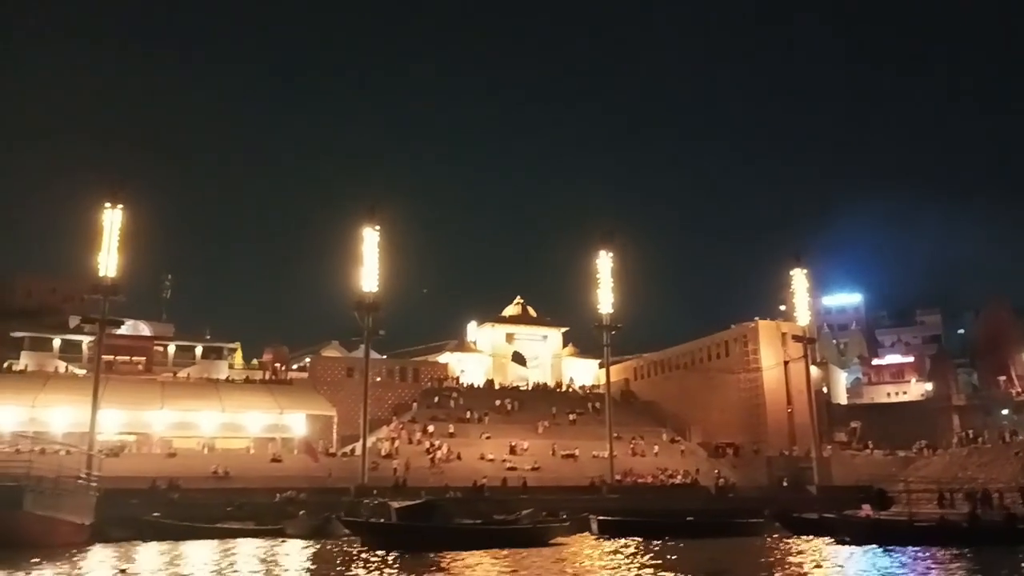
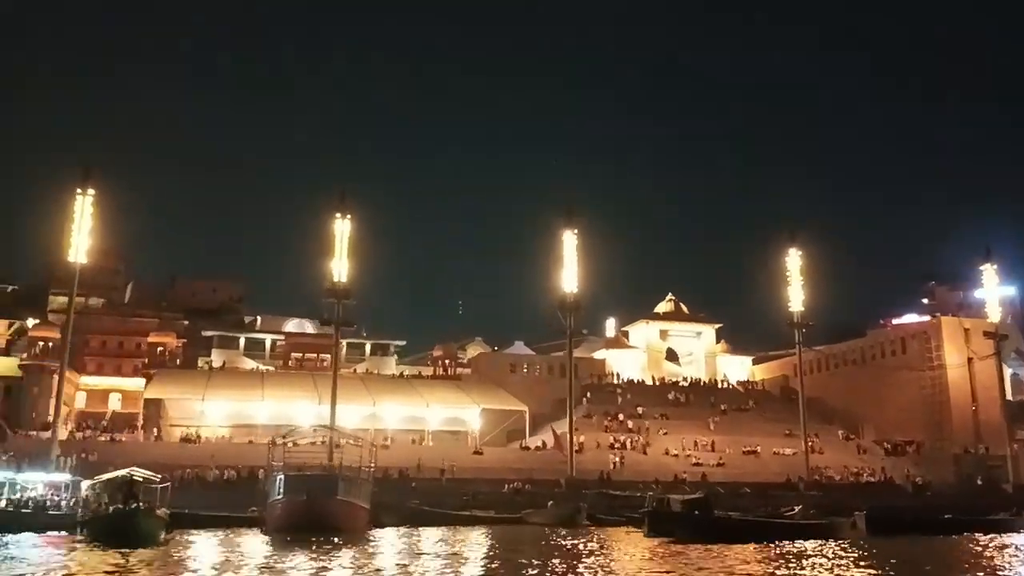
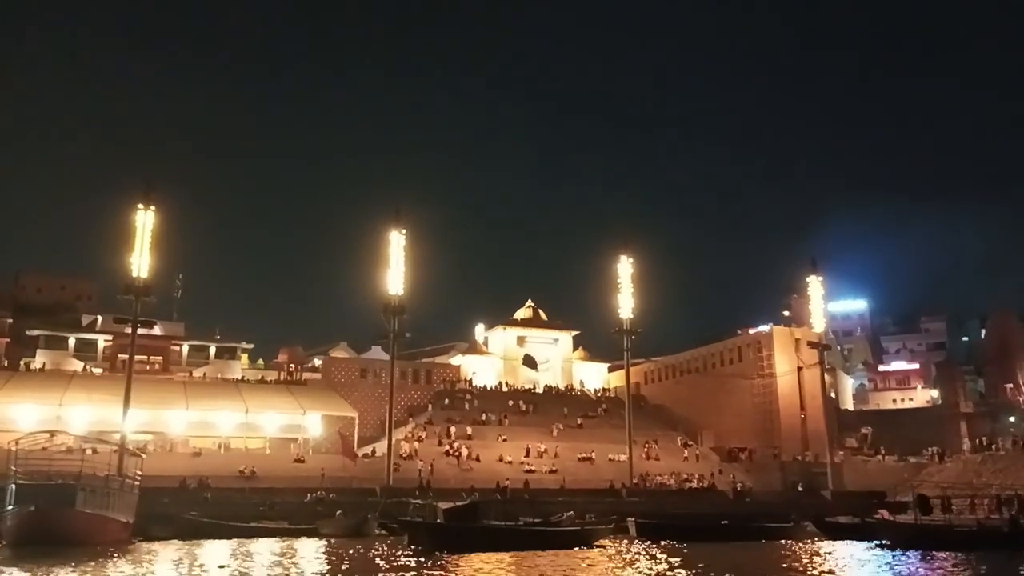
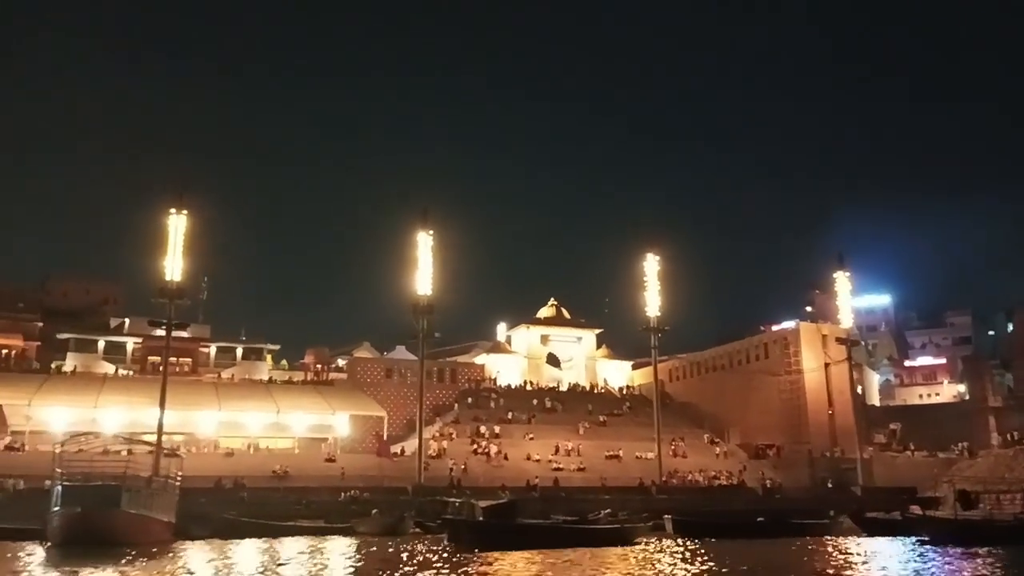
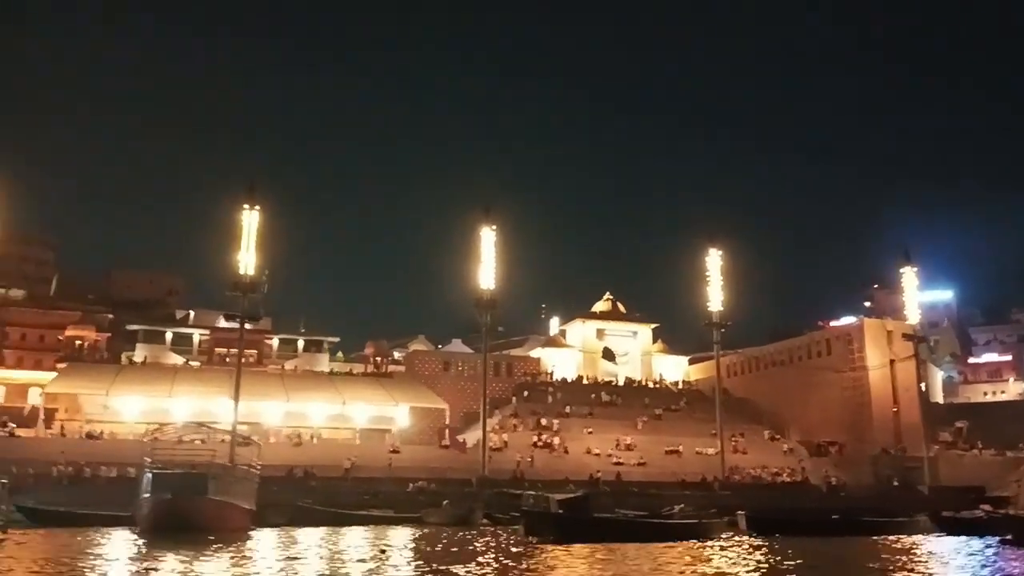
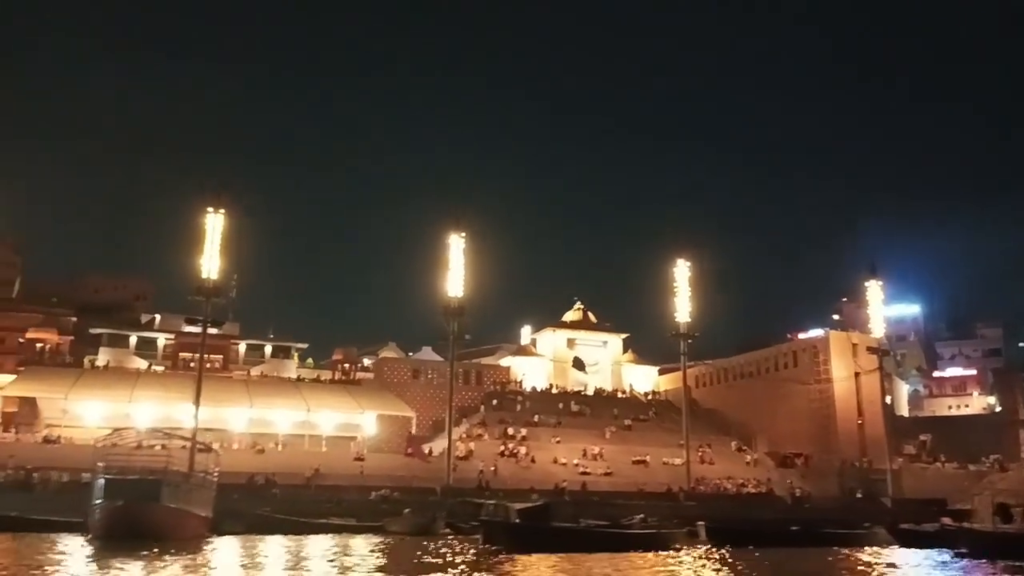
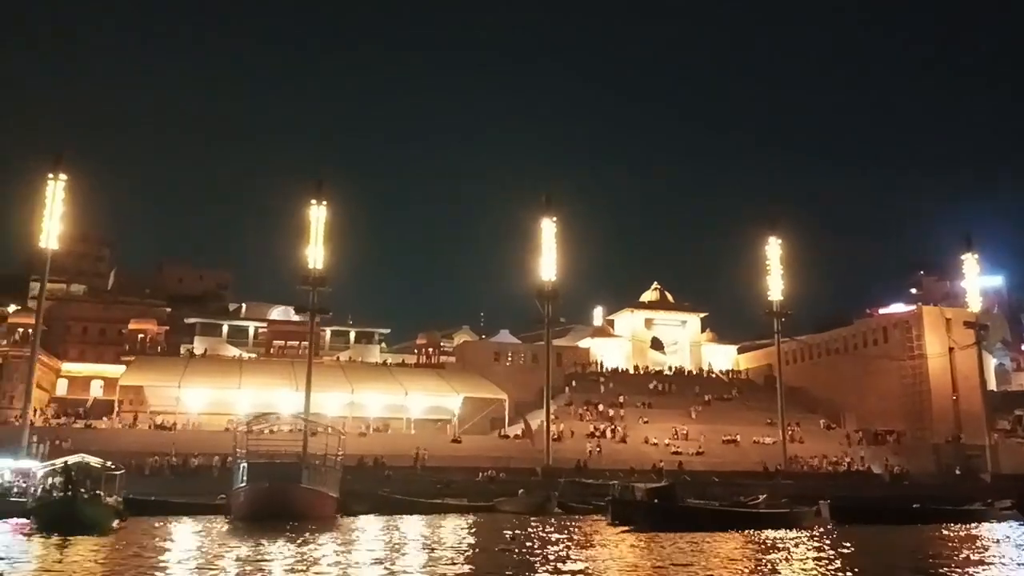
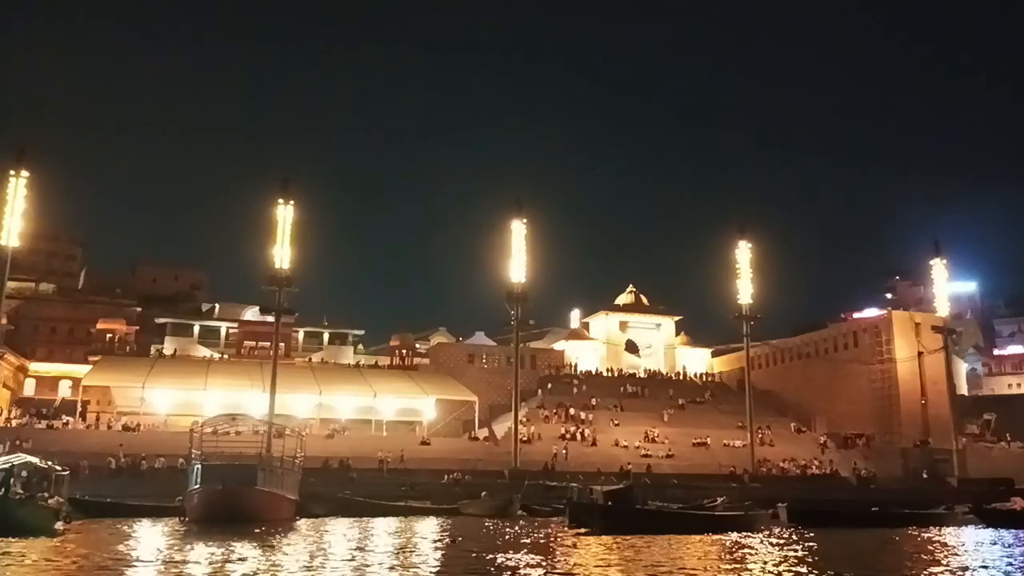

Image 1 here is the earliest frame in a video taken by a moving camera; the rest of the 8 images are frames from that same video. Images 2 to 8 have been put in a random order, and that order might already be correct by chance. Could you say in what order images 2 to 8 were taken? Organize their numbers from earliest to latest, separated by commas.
3, 4, 6, 5, 8, 7, 2
